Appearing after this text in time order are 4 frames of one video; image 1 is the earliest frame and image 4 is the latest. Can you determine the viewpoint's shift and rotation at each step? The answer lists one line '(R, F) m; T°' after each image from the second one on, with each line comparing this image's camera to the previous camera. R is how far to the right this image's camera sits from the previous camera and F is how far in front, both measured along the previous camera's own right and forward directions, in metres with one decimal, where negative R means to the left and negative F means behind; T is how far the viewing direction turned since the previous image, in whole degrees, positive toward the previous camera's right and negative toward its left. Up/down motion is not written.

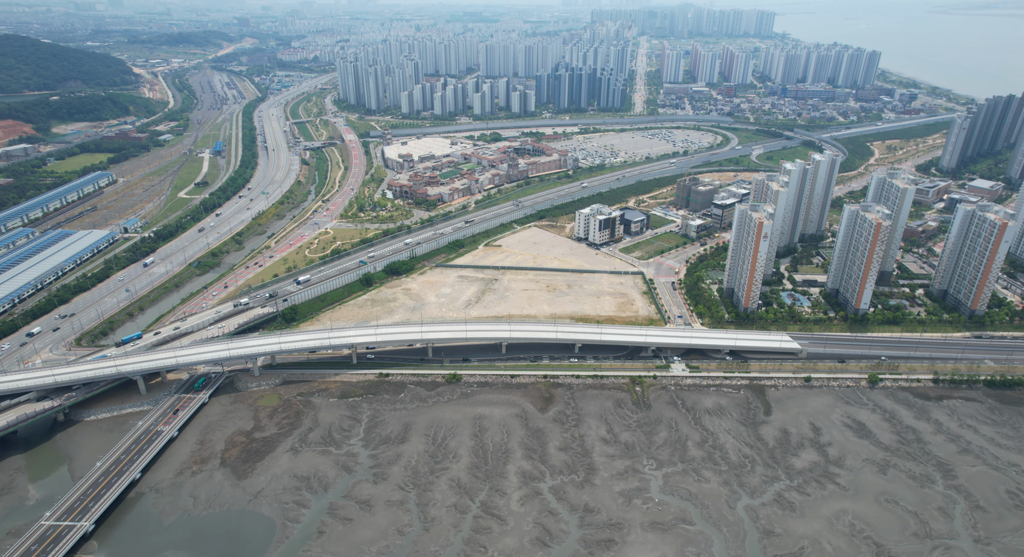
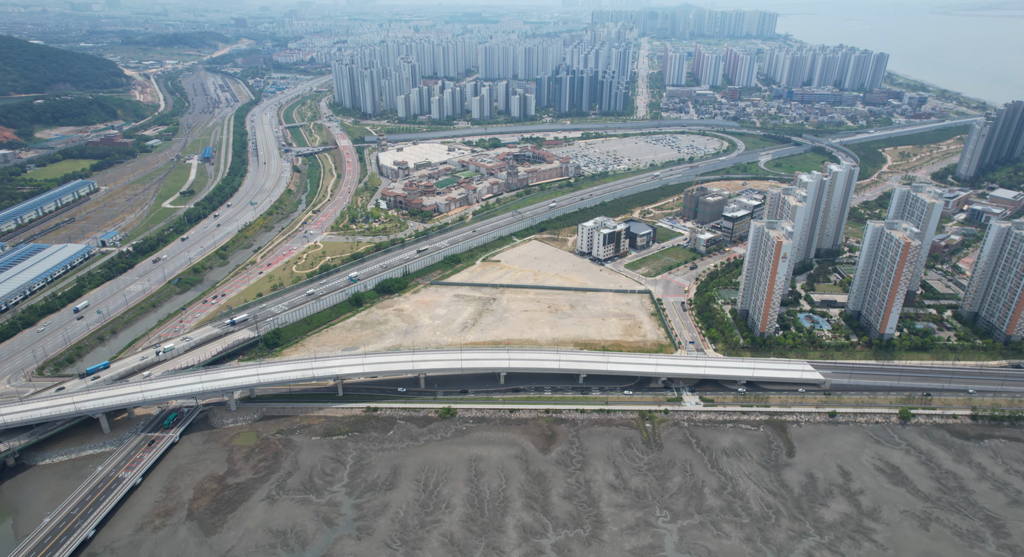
(0.0, +2.6) m; 0°
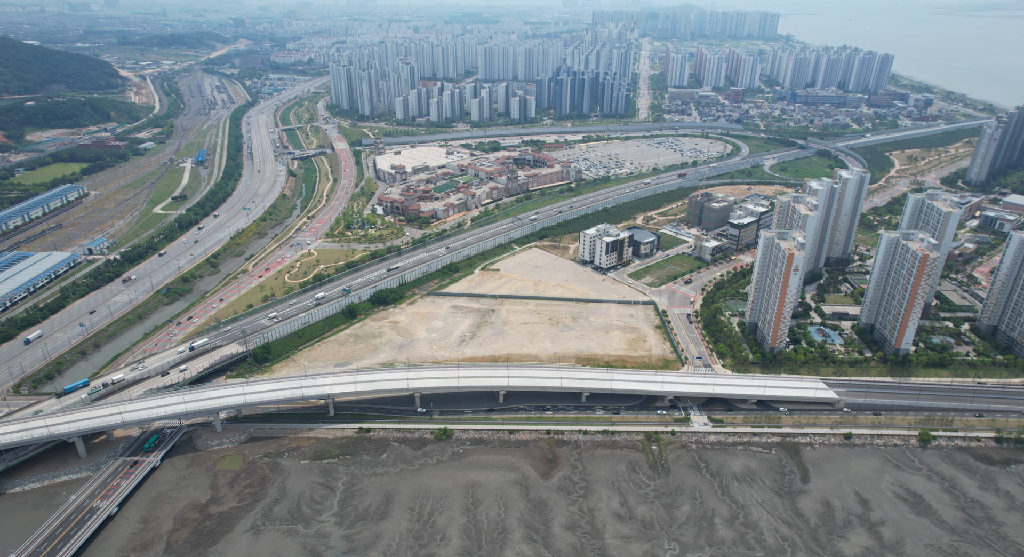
(0.0, +1.4) m; 0°
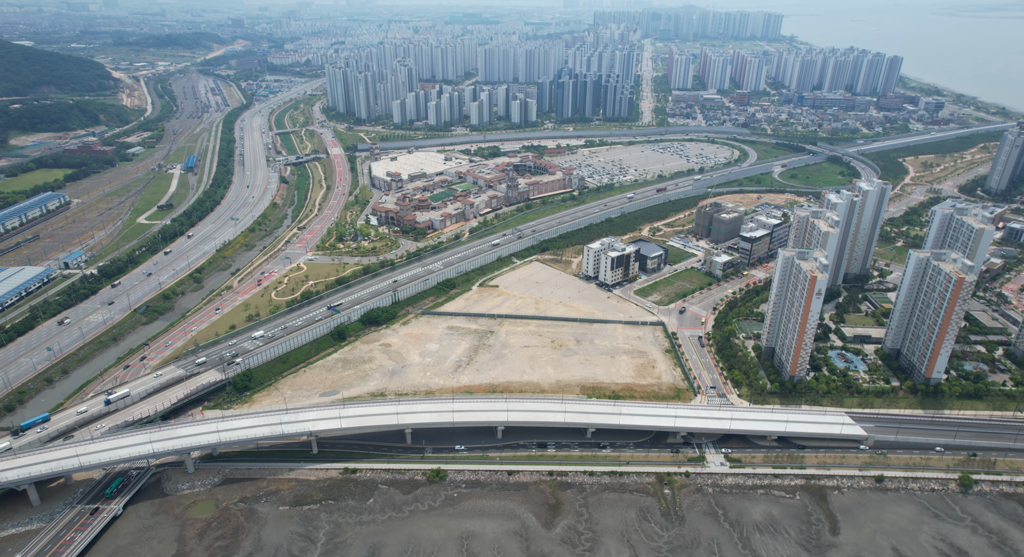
(+0.1, +2.4) m; 0°
